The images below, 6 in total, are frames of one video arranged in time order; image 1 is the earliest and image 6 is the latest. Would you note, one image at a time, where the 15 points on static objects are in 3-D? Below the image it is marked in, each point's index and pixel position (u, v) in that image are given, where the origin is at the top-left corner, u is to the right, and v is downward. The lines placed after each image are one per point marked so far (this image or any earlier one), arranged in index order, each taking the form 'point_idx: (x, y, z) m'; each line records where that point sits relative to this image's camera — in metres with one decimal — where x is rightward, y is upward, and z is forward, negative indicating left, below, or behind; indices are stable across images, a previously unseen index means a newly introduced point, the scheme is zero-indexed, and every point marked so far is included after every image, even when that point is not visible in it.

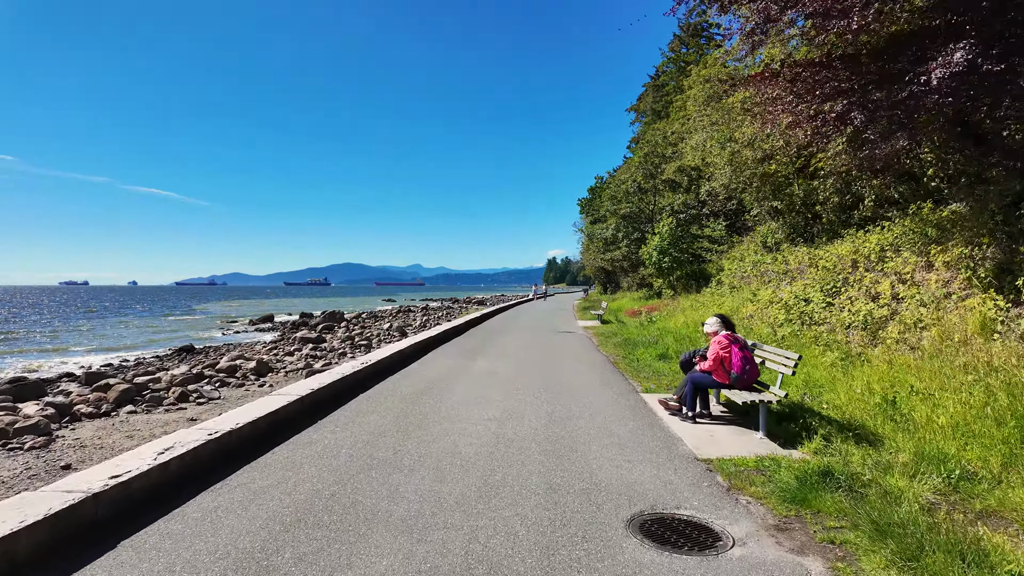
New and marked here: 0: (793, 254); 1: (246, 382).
0: (+7.1, +0.9, +14.7) m
1: (-7.2, -2.5, +15.8) m
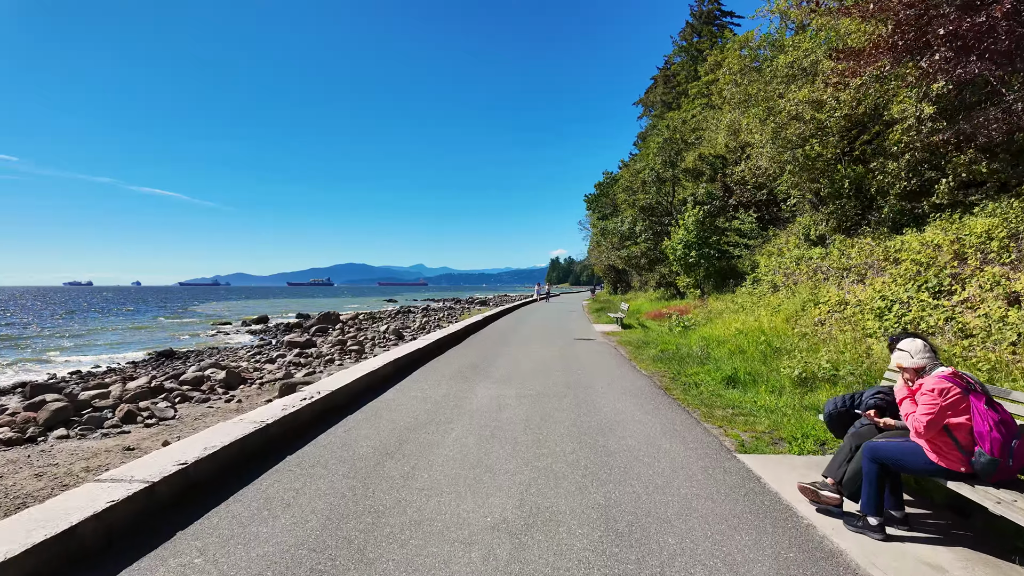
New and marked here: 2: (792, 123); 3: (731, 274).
0: (+7.3, +0.9, +12.5) m
1: (-7.0, -2.5, +13.7) m
2: (+7.2, +4.2, +14.9) m
3: (+7.0, +0.4, +18.3) m
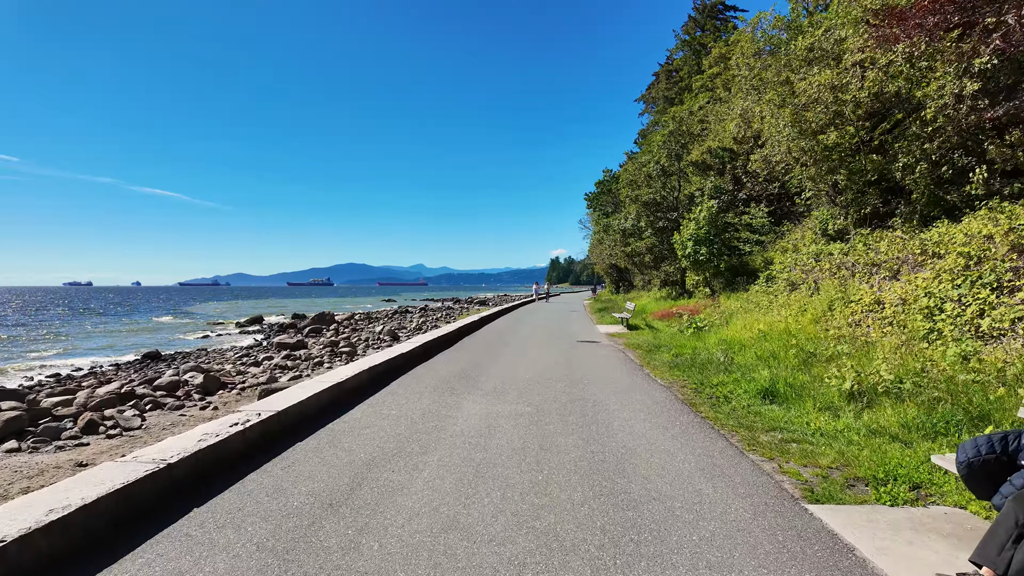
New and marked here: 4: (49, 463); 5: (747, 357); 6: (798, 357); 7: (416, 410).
0: (+7.2, +1.0, +11.5) m
1: (-7.1, -2.5, +12.7) m
2: (+7.1, +4.3, +13.9) m
3: (+6.9, +0.5, +17.4) m
4: (-6.8, -2.6, +8.6) m
5: (+2.7, -0.8, +6.8) m
6: (+3.1, -0.8, +6.4) m
7: (-0.8, -1.0, +4.7) m
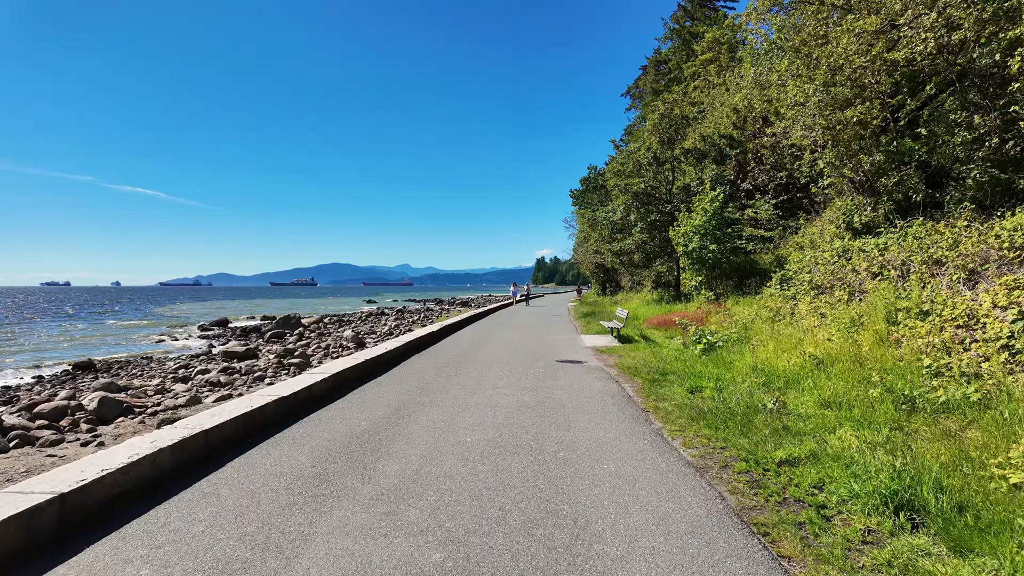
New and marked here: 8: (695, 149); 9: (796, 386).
0: (+6.6, +0.9, +9.2) m
1: (-7.7, -2.6, +10.1) m
2: (+6.5, +4.2, +11.7) m
3: (+6.2, +0.4, +15.1) m
4: (-7.3, -2.6, +6.0) m
5: (+2.3, -0.9, +4.4) m
6: (+2.7, -0.8, +4.0) m
7: (-1.2, -1.0, +2.2) m
8: (+6.2, +4.7, +19.6) m
9: (+2.5, -0.8, +5.1) m
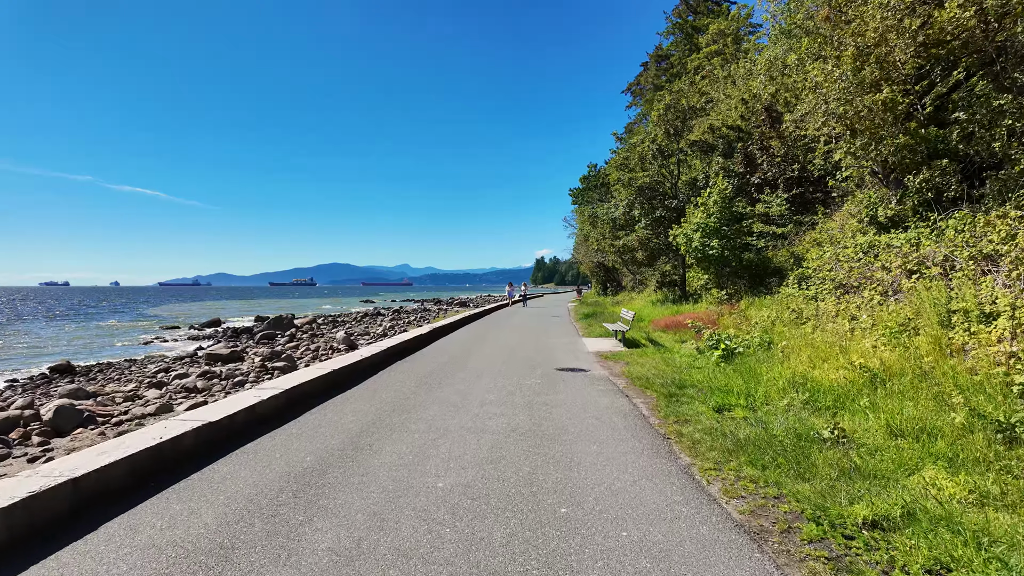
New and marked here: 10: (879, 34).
0: (+6.6, +0.9, +8.3) m
1: (-7.8, -2.5, +9.1) m
2: (+6.4, +4.2, +10.7) m
3: (+6.1, +0.4, +14.1) m
4: (-7.4, -2.6, +5.0) m
5: (+2.2, -0.9, +3.5) m
6: (+2.6, -0.8, +3.1) m
7: (-1.3, -1.0, +1.2) m
8: (+6.1, +4.7, +18.7) m
9: (+2.4, -0.8, +4.2) m
10: (+6.3, +4.4, +10.3) m
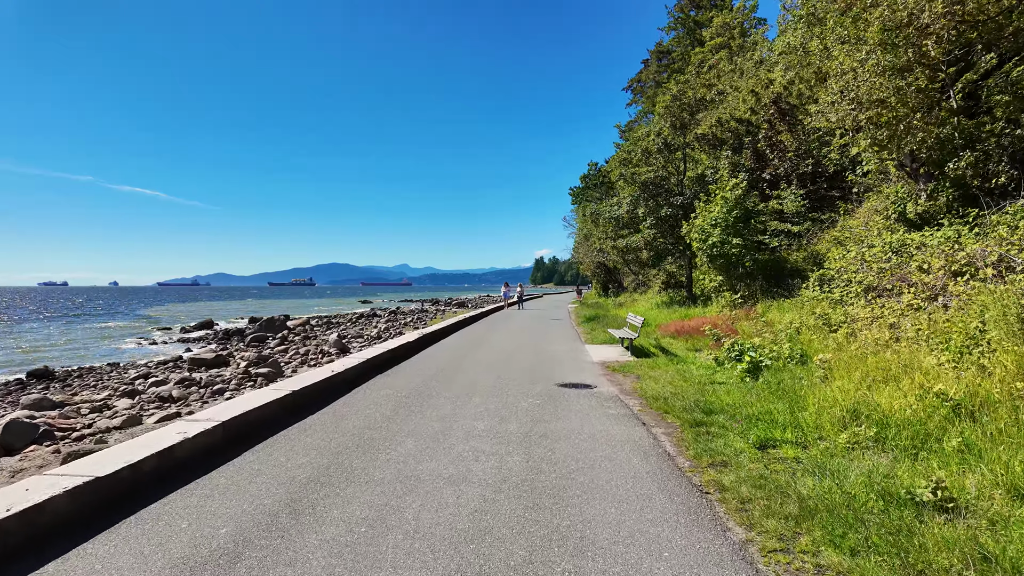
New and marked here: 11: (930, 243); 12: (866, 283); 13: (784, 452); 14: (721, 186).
0: (+6.5, +0.8, +7.3) m
1: (-7.8, -2.6, +8.2) m
2: (+6.3, +4.2, +9.8) m
3: (+6.0, +0.4, +13.2) m
4: (-7.5, -2.7, +4.1) m
5: (+2.1, -0.9, +2.5) m
6: (+2.5, -0.9, +2.1) m
7: (-1.3, -1.1, +0.3) m
8: (+6.0, +4.7, +17.7) m
9: (+2.4, -0.9, +3.2) m
10: (+6.3, +4.4, +9.4) m
11: (+6.2, +0.7, +8.6) m
12: (+5.6, +0.1, +9.1) m
13: (+1.7, -1.0, +3.7) m
14: (+5.3, +2.6, +14.8) m
